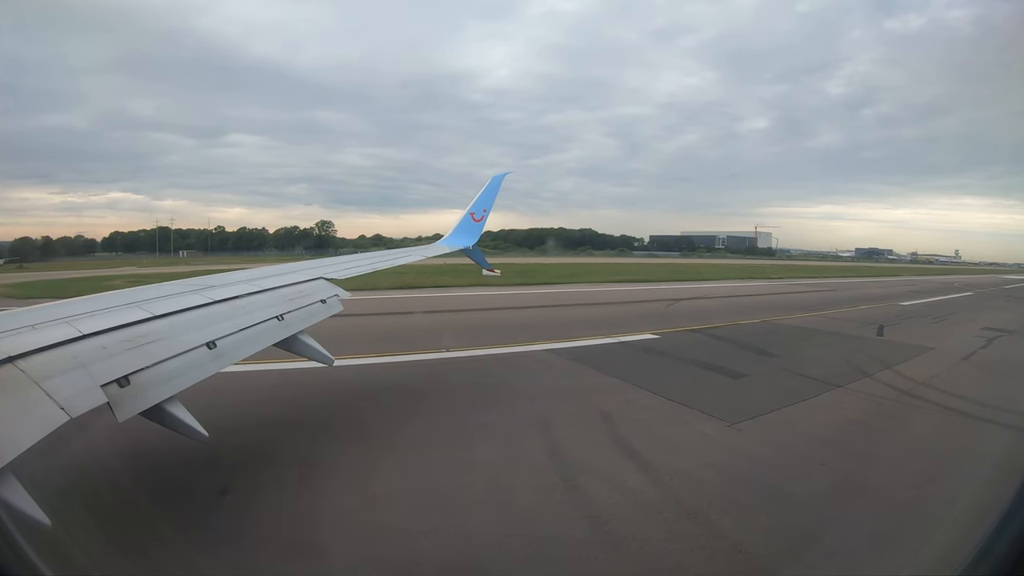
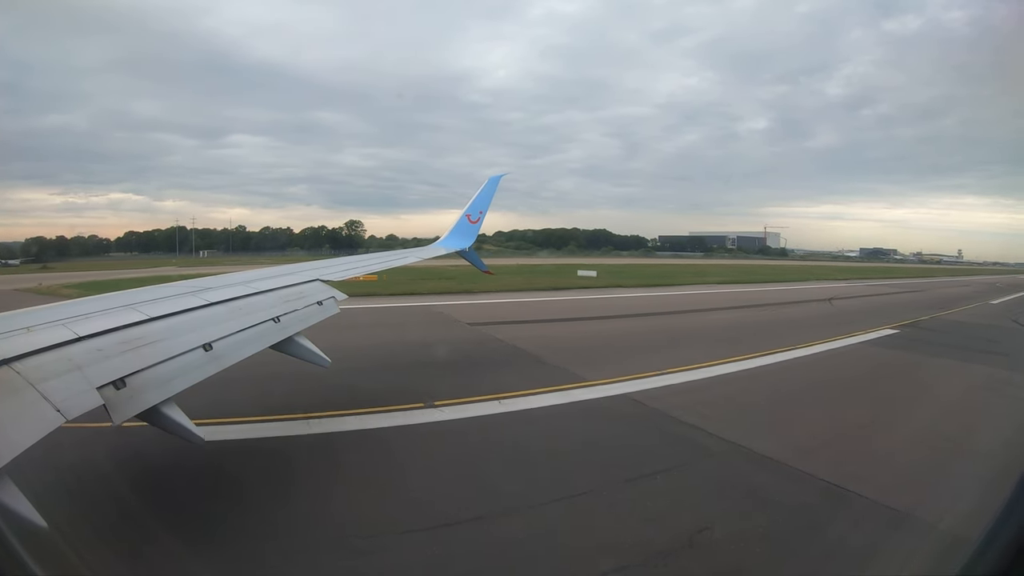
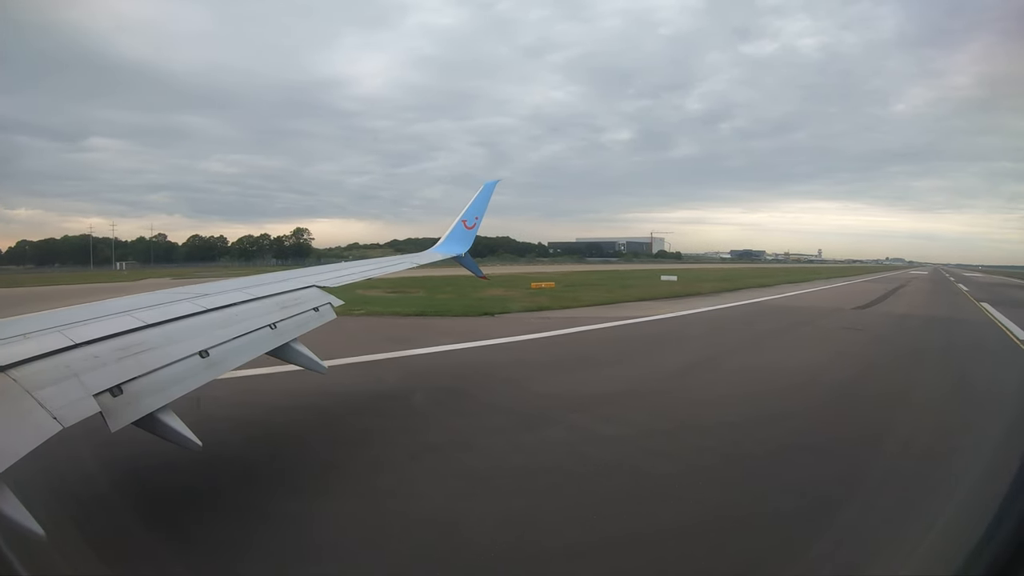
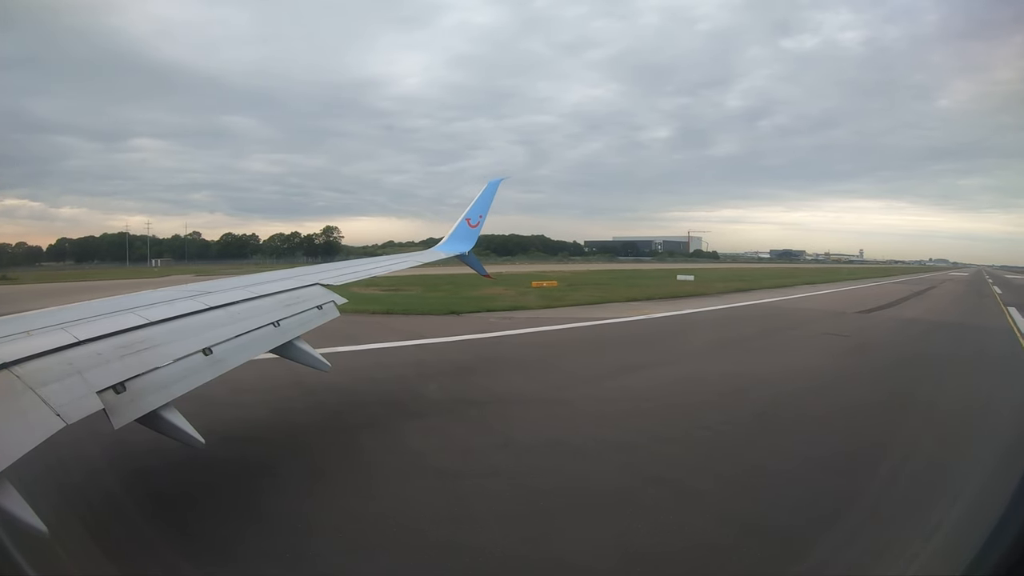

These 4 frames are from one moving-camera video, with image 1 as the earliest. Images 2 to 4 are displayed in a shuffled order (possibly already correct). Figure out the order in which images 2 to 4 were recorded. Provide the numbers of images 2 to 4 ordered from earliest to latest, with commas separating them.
2, 4, 3
